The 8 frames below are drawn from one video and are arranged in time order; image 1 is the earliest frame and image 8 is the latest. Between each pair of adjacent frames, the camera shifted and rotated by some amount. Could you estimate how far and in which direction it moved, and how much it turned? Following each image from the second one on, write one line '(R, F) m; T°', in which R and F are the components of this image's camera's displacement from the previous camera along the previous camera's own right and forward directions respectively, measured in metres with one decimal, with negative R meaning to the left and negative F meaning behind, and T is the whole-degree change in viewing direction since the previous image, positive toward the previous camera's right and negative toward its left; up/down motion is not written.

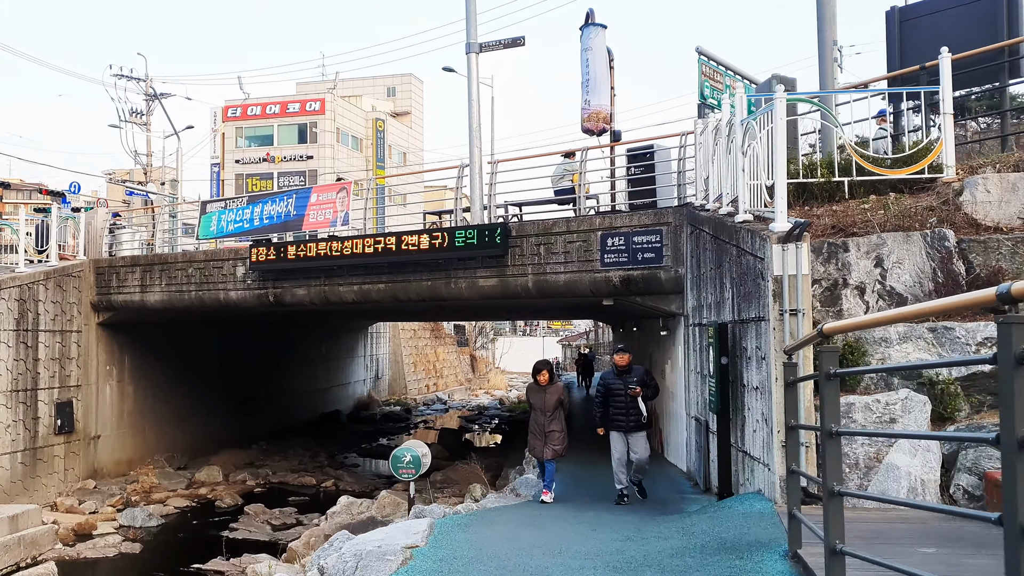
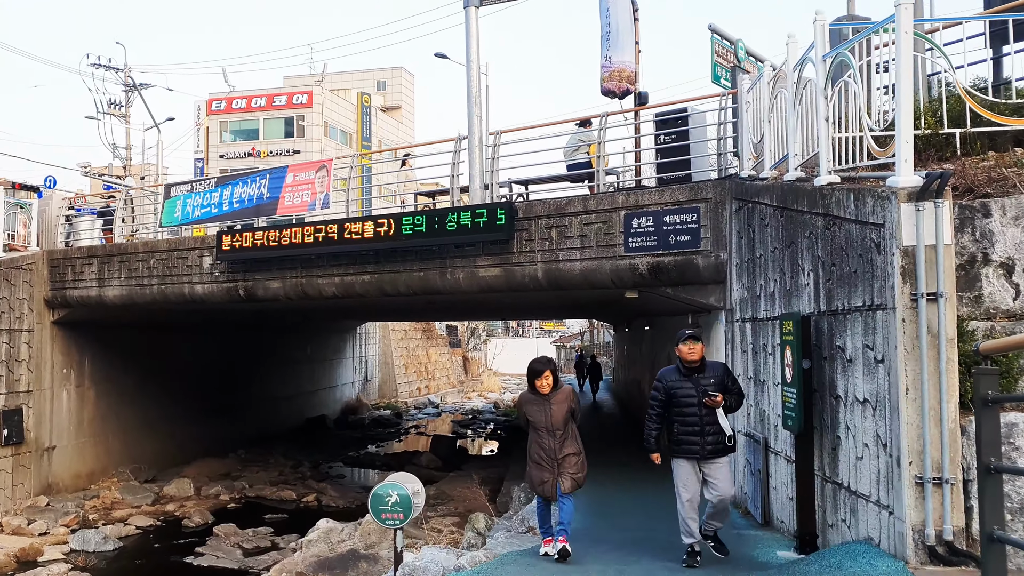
(-0.1, +1.6) m; +1°
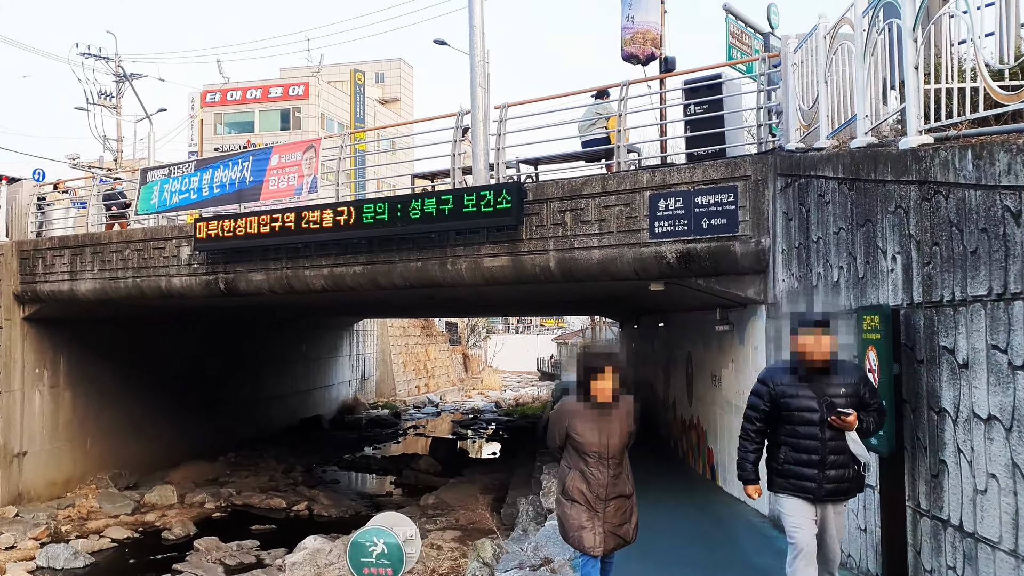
(-0.1, +1.0) m; 0°
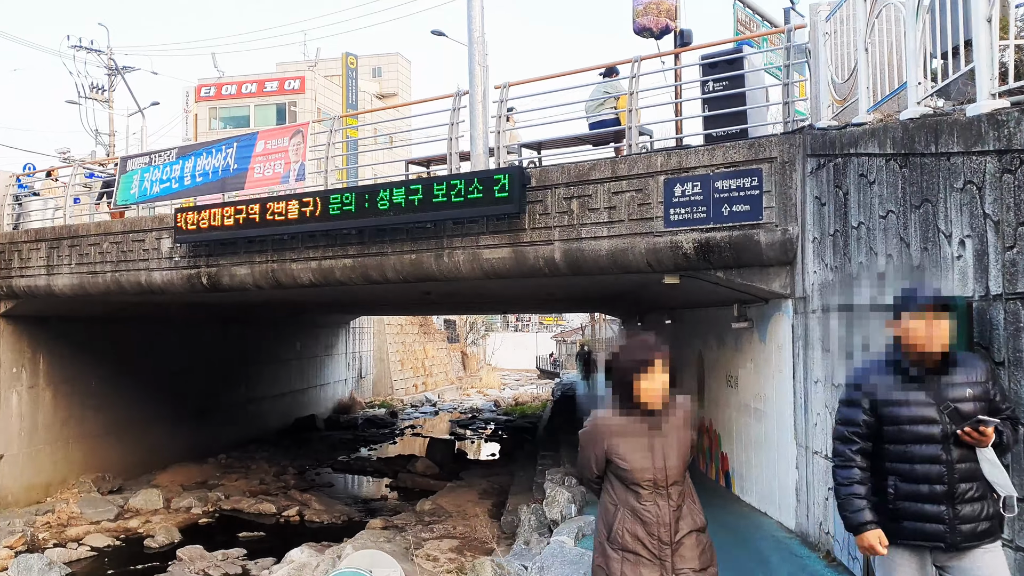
(0.0, +0.6) m; 0°
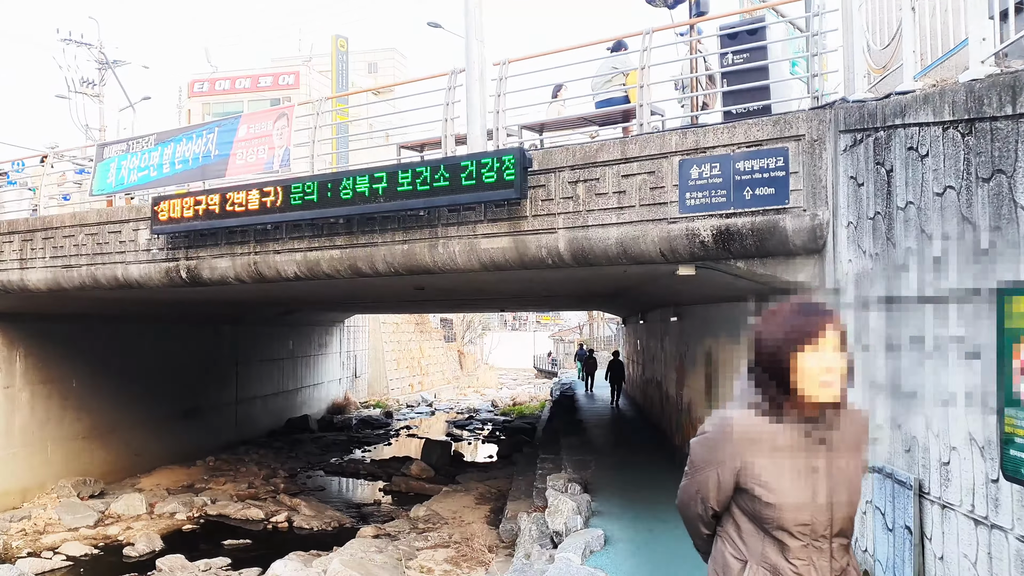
(0.0, +0.6) m; 0°
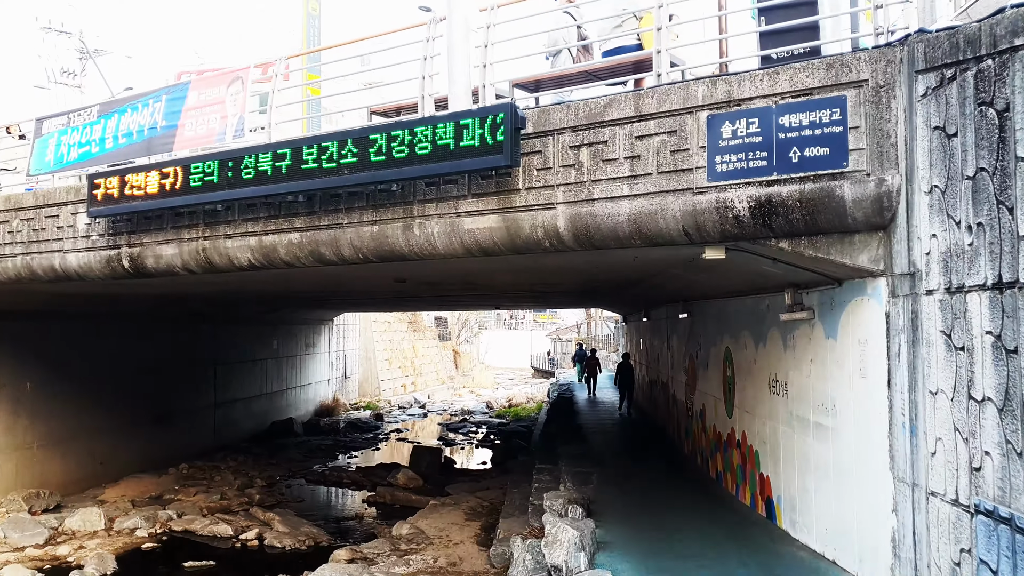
(0.0, +1.2) m; 0°
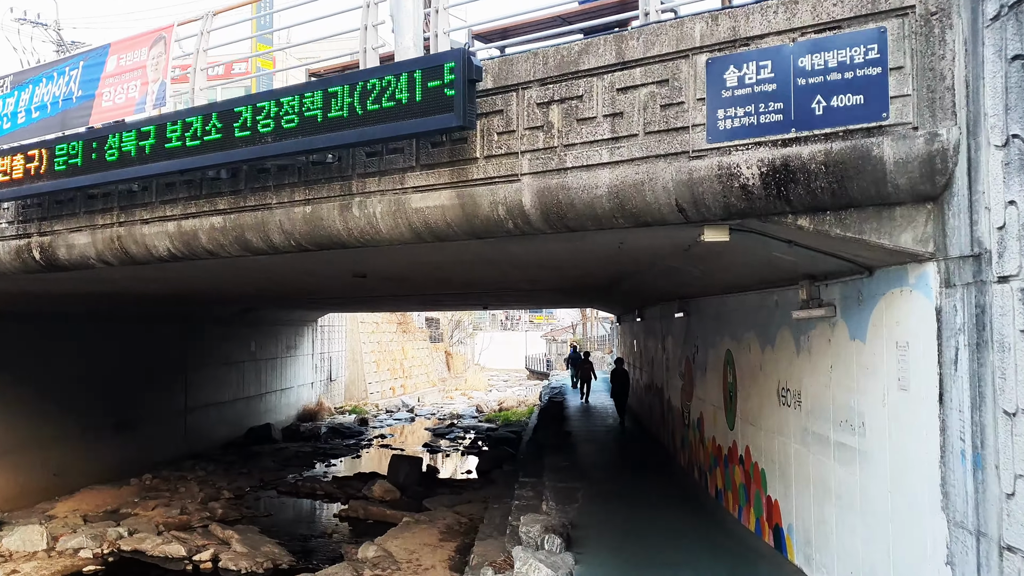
(+0.2, +1.1) m; 0°
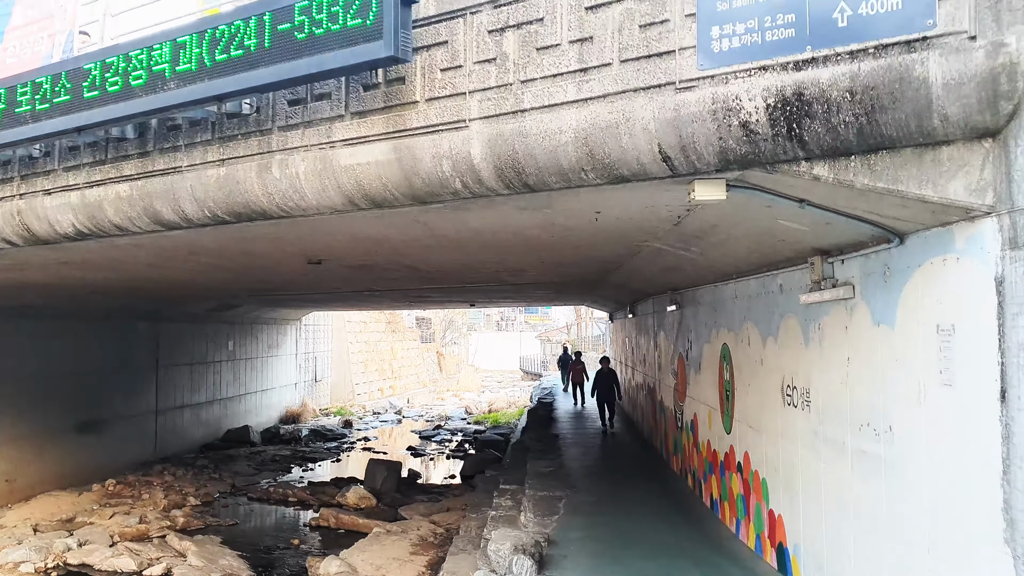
(+0.2, +0.9) m; 0°
